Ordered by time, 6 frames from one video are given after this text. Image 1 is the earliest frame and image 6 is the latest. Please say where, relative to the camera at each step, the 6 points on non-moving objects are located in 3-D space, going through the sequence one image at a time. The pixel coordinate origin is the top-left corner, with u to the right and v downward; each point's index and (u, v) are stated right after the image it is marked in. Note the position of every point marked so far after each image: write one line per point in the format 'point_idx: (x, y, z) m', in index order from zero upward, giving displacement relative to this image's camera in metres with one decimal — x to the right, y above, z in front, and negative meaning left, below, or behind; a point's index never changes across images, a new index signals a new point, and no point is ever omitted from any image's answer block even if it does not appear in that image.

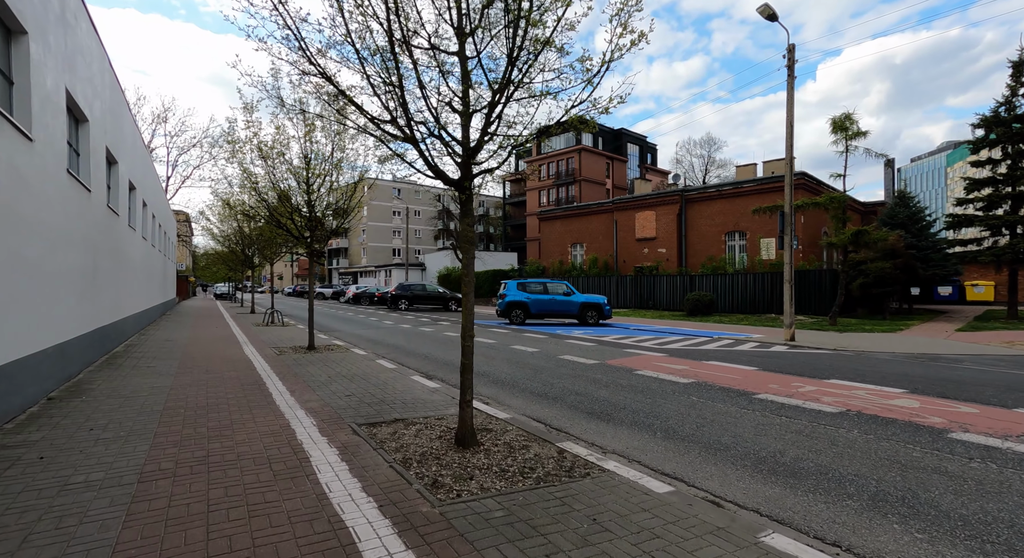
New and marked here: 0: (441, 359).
0: (-1.4, -1.7, +11.2) m
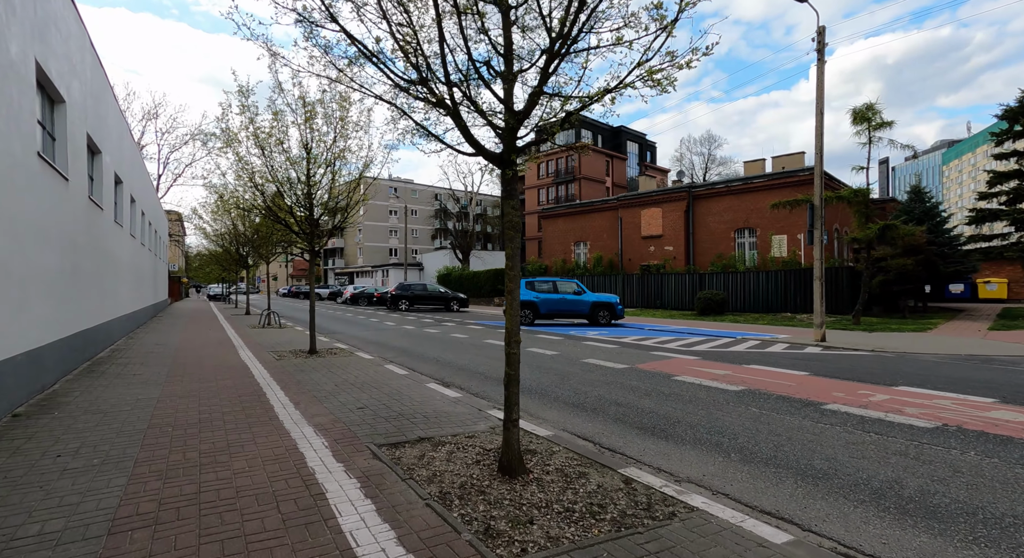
0: (-1.1, -1.6, +10.4) m
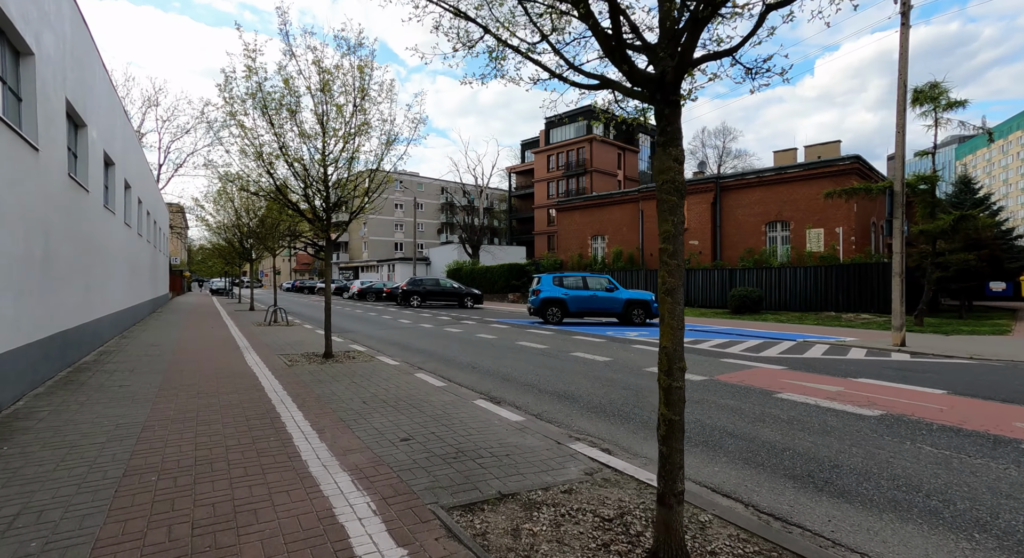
0: (-0.3, -1.5, +8.9) m
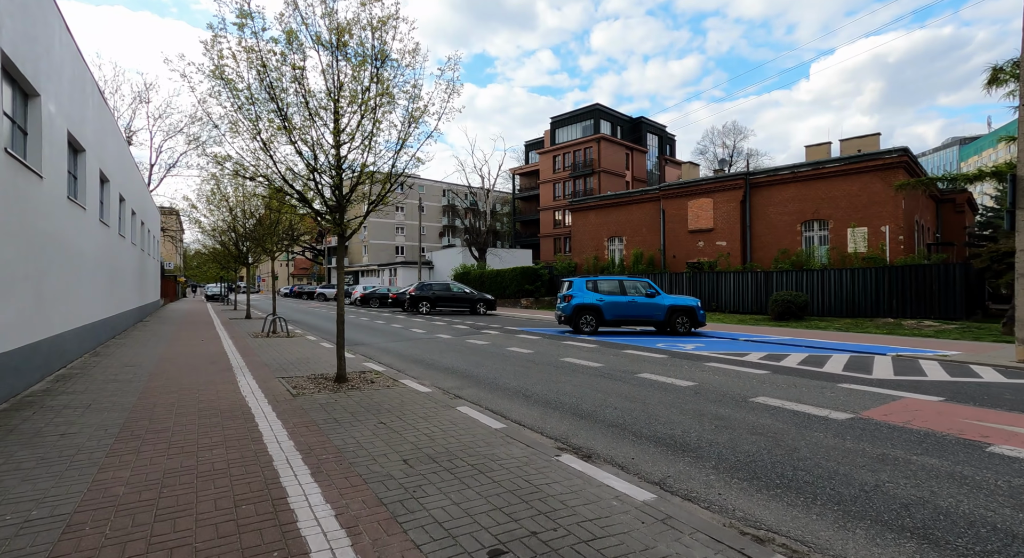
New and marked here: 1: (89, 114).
0: (+0.6, -1.6, +7.0) m
1: (-8.9, +3.5, +11.4) m
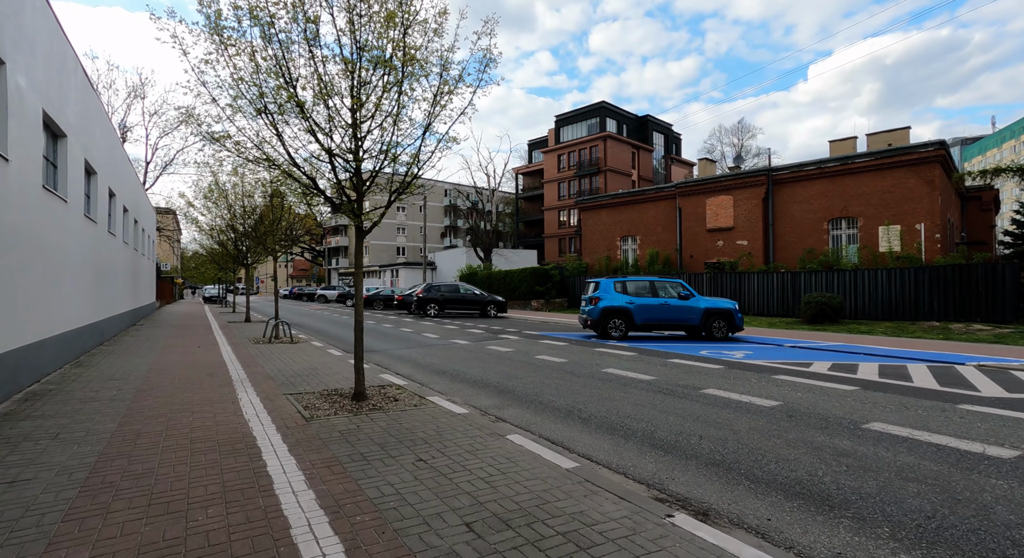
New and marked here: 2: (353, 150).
0: (+1.2, -1.6, +5.8) m
1: (-8.3, +3.5, +10.2) m
2: (-2.2, +1.7, +7.3) m
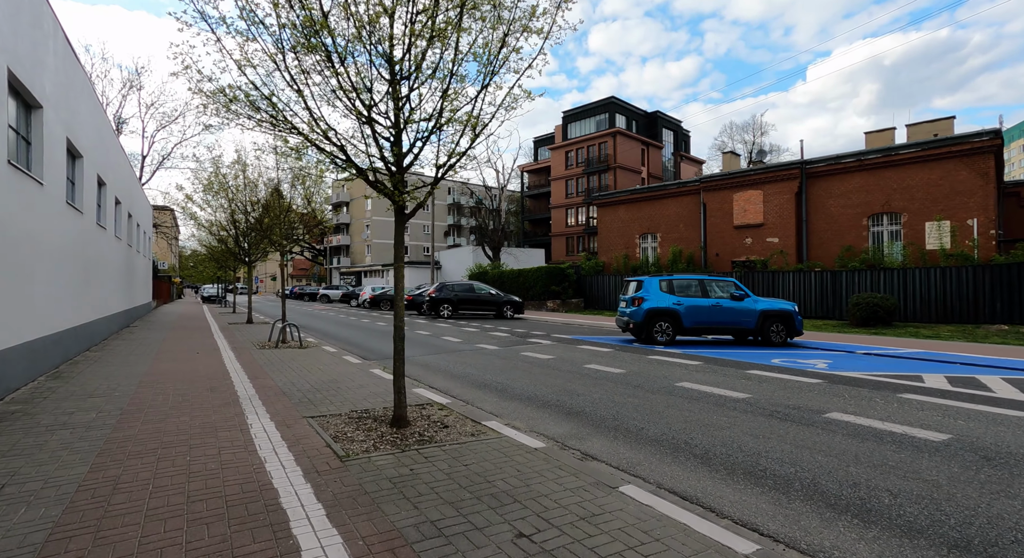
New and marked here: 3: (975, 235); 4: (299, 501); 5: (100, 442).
0: (+2.1, -1.6, +4.3) m
1: (-7.5, +3.5, +8.7) m
2: (-1.3, +1.8, +5.8) m
3: (+17.1, +1.6, +20.0) m
4: (-1.4, -1.5, +3.7) m
5: (-3.9, -1.5, +5.1) m
